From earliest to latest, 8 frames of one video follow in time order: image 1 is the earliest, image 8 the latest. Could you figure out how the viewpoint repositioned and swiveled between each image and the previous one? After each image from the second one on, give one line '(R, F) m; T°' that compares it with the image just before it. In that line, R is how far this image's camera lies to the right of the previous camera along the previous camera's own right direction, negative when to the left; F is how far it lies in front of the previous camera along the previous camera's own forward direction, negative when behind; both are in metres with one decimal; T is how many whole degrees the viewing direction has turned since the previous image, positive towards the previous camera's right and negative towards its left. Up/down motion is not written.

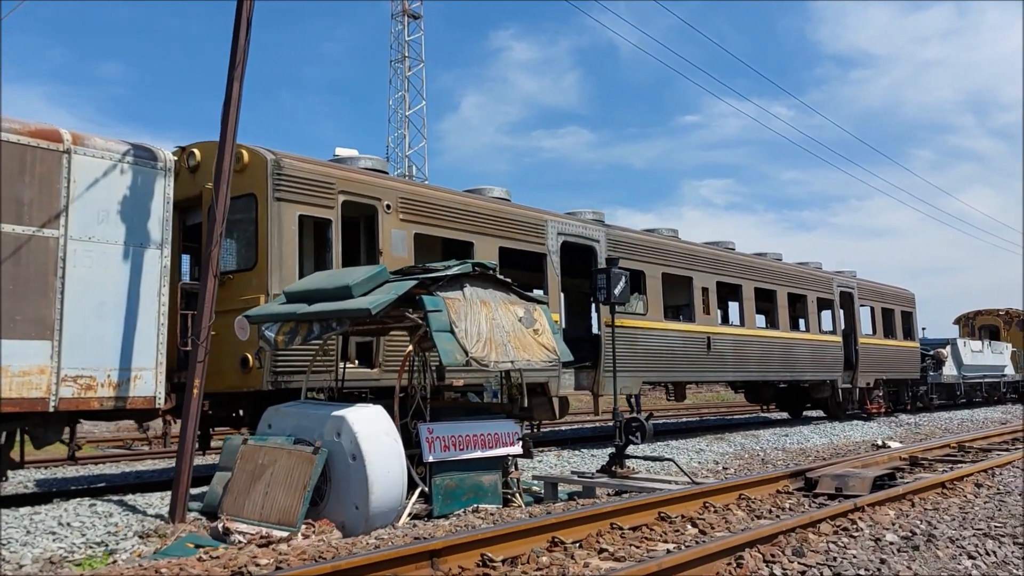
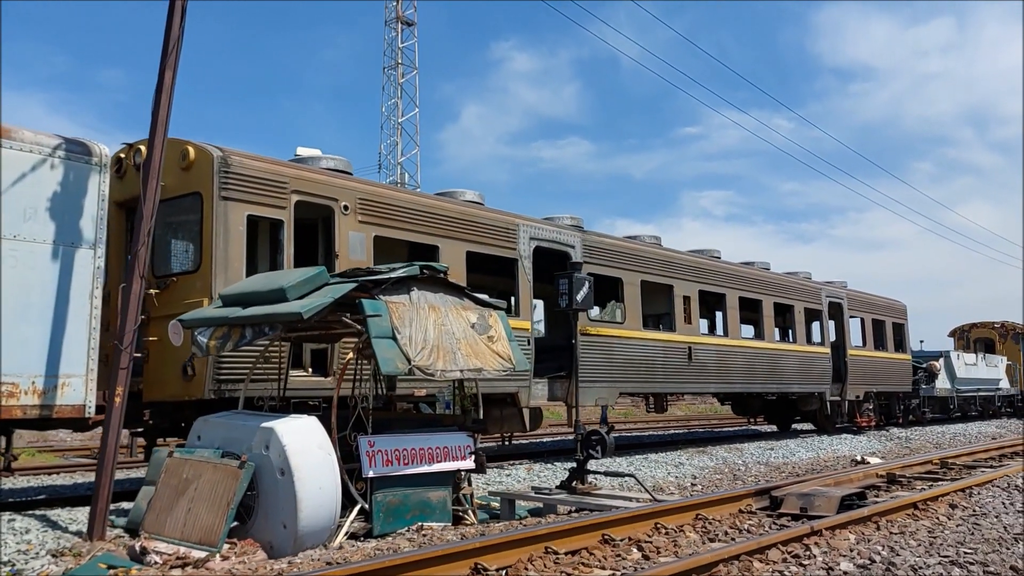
(+0.4, +0.4) m; 0°
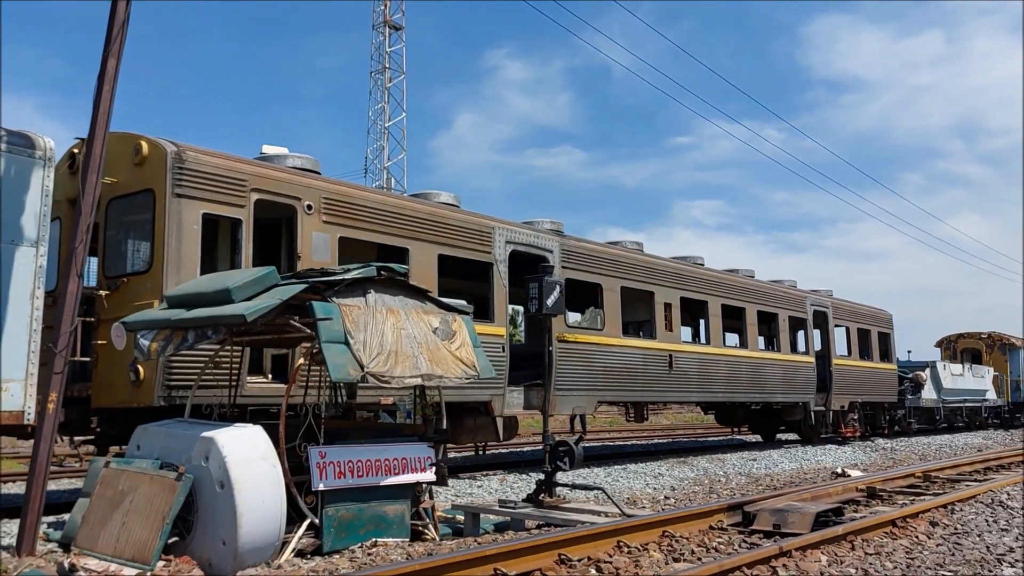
(+0.2, +0.3) m; +1°
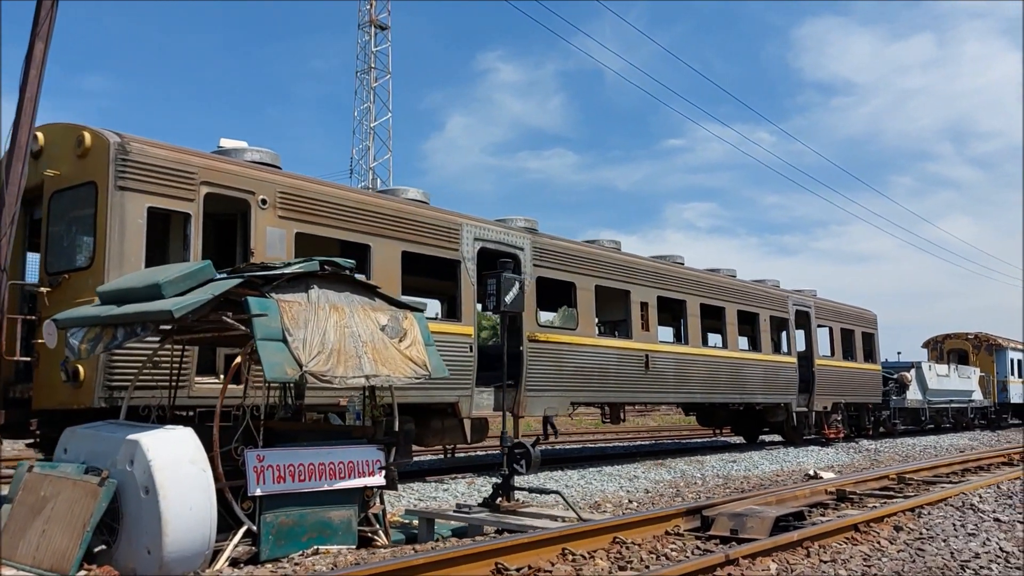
(+0.3, +0.3) m; 0°
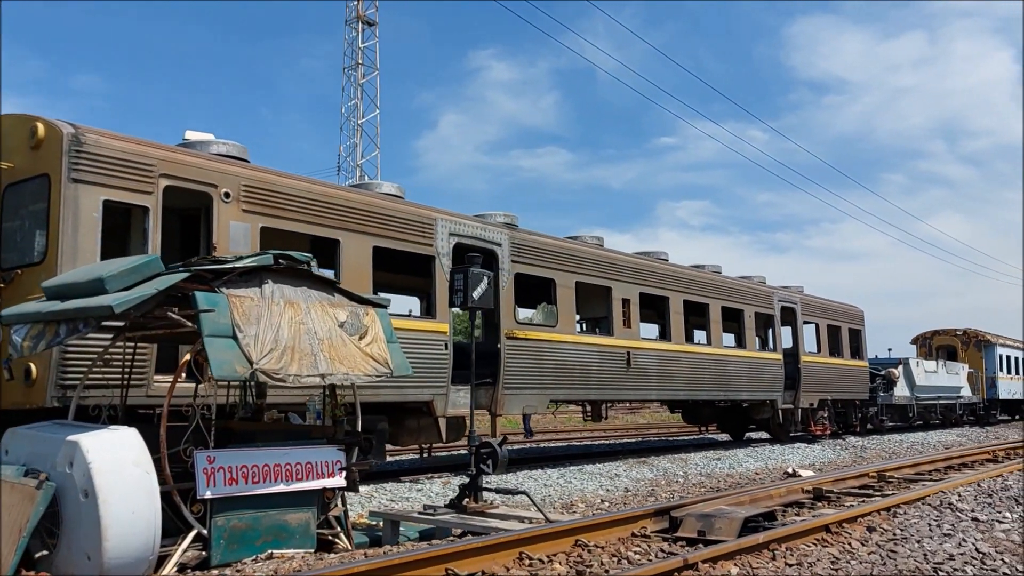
(+0.2, +0.2) m; 0°
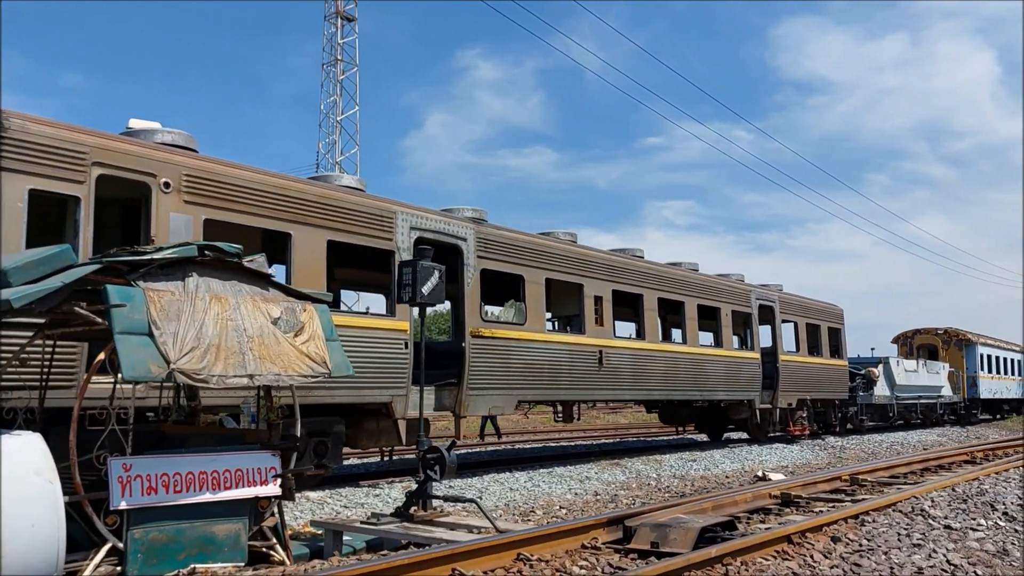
(+0.3, +0.4) m; +1°
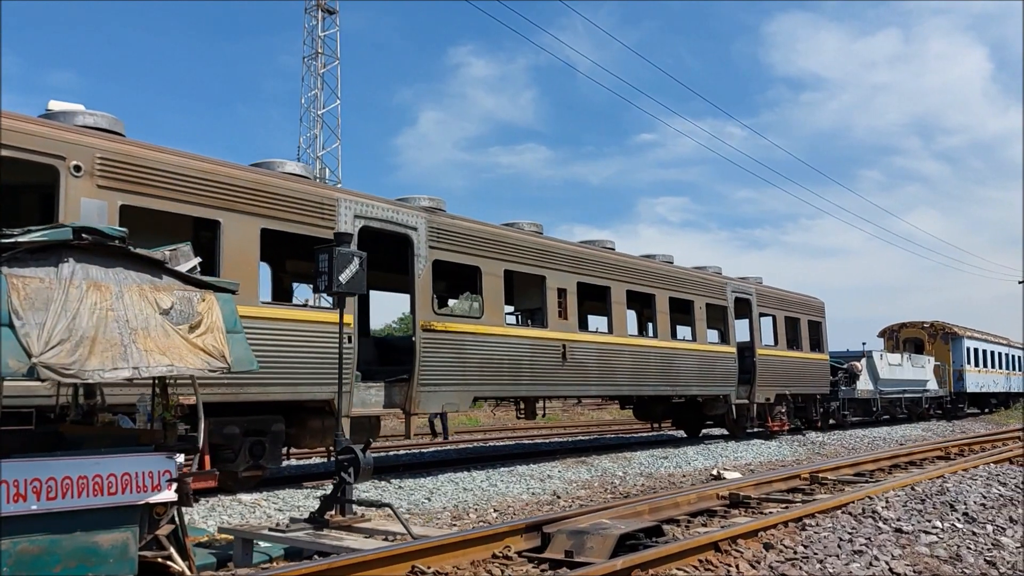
(+0.5, +0.5) m; 0°
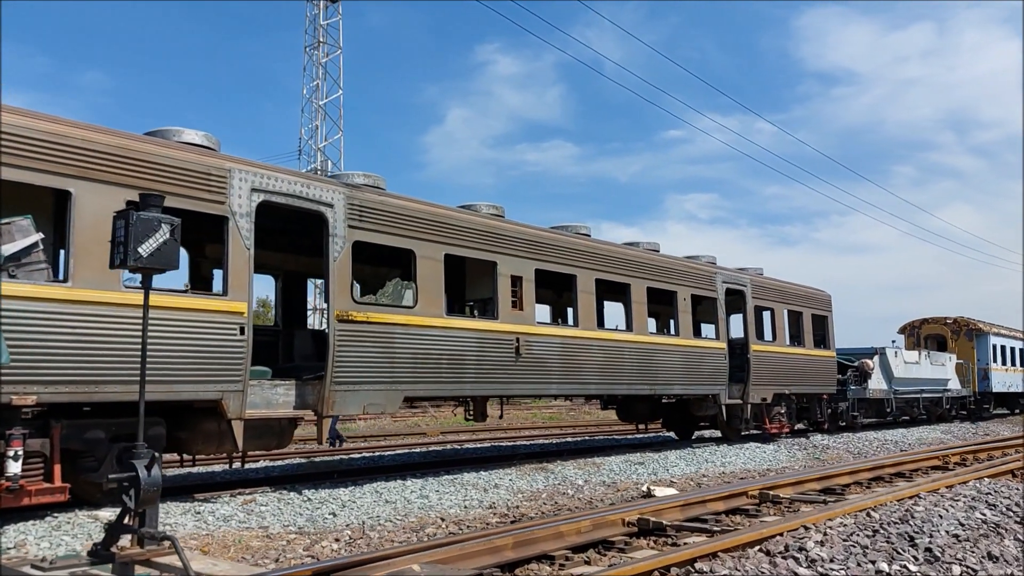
(+1.1, +1.3) m; -2°
